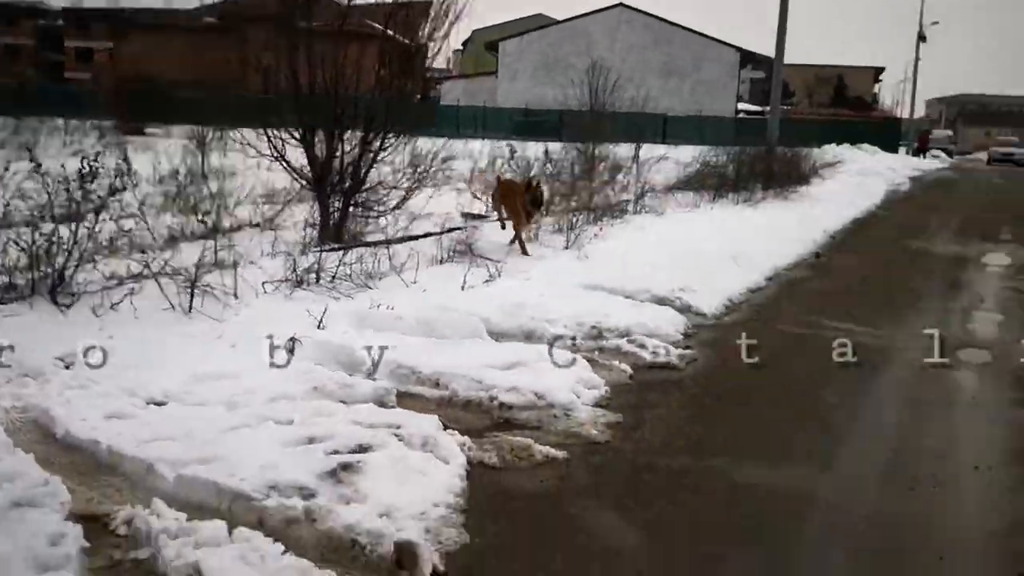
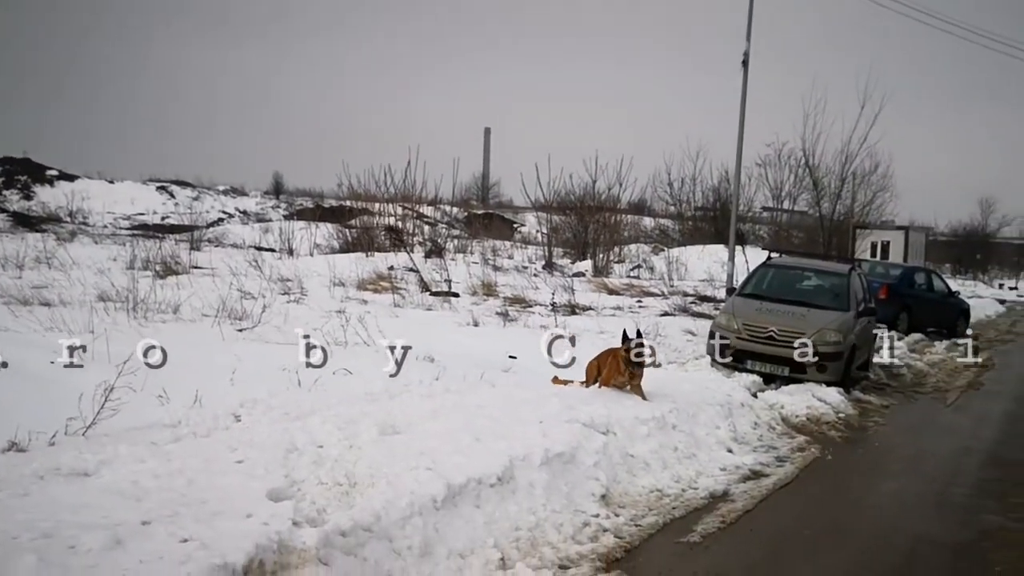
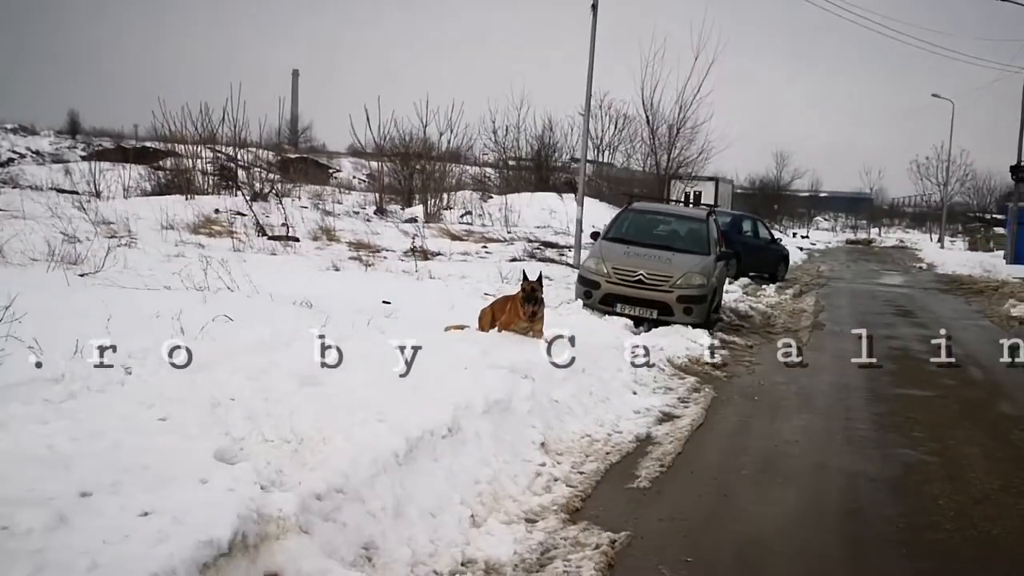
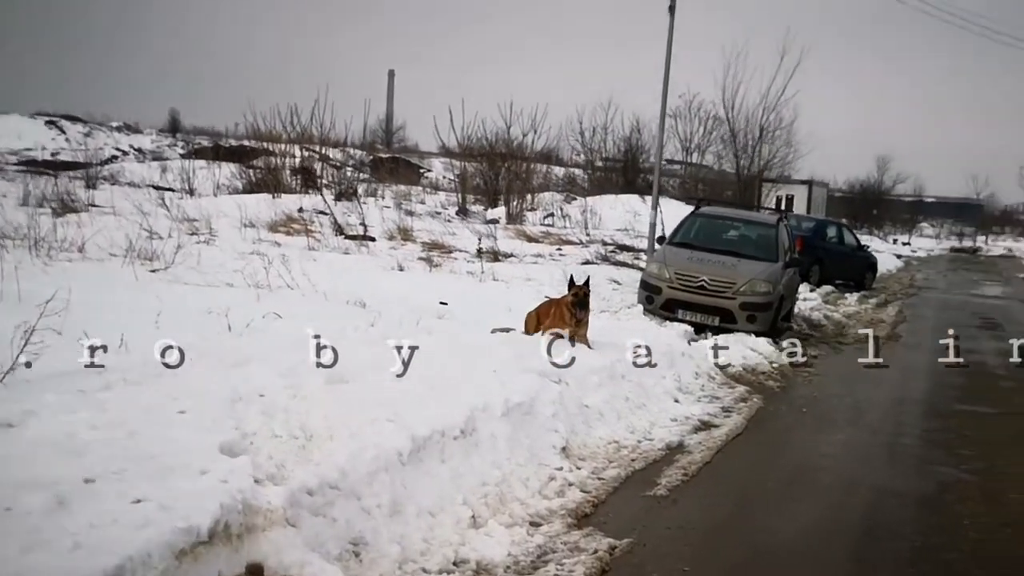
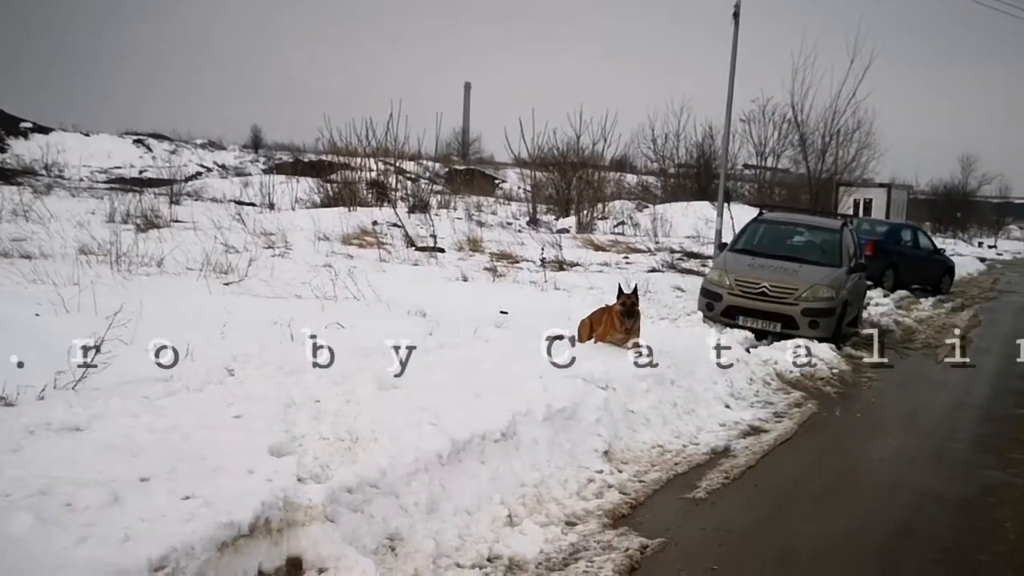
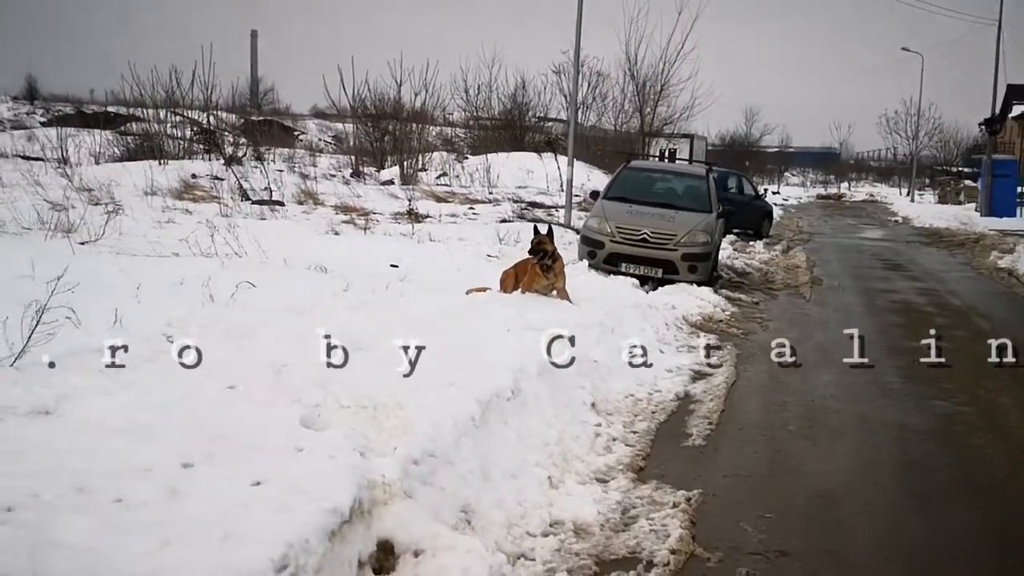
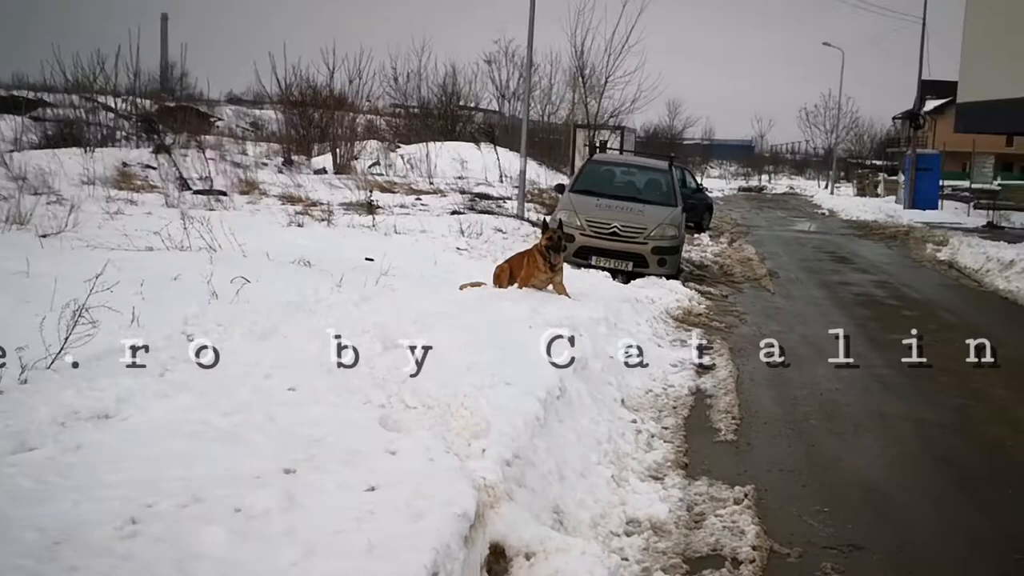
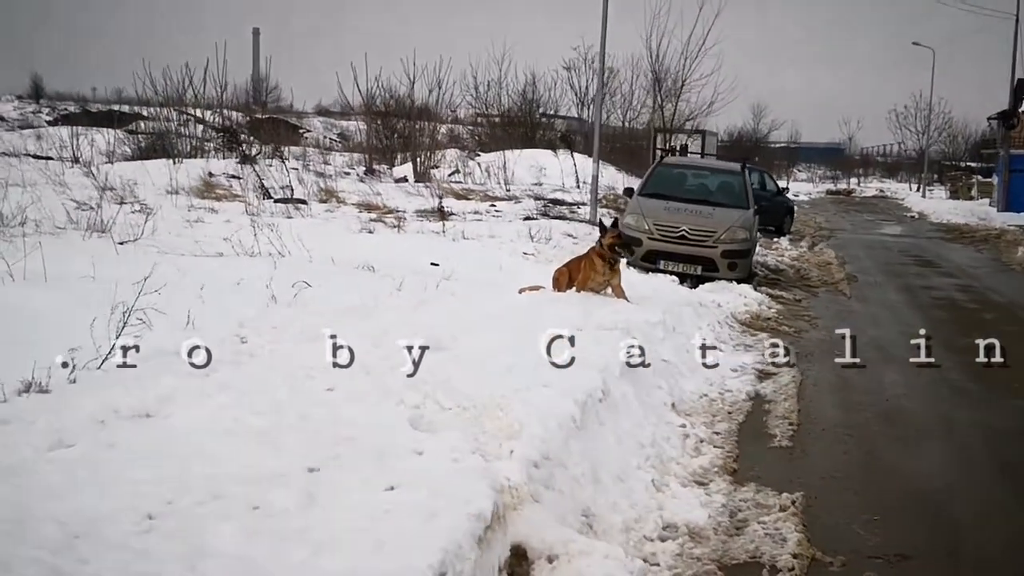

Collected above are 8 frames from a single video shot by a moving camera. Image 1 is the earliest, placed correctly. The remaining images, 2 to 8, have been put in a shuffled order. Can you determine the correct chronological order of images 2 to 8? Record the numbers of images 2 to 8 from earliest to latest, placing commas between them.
2, 5, 4, 3, 6, 8, 7
